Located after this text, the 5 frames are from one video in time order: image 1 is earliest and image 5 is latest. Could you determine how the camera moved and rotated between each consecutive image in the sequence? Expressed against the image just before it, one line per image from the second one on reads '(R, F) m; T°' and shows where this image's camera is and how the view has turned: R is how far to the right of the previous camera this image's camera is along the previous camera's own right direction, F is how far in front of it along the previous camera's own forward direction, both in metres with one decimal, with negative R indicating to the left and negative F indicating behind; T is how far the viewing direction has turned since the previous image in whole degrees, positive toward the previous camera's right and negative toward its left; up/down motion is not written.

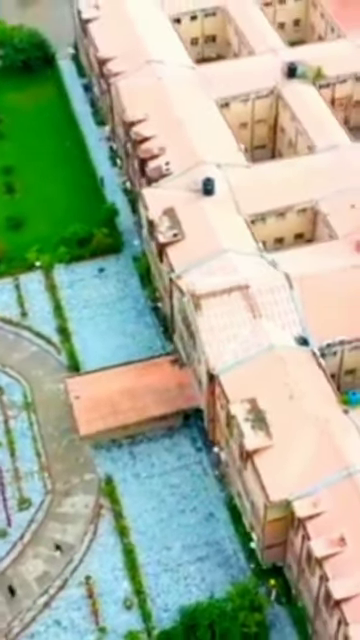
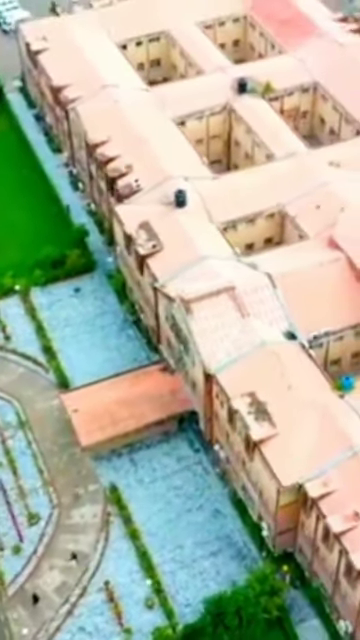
(-4.4, -1.9) m; +5°
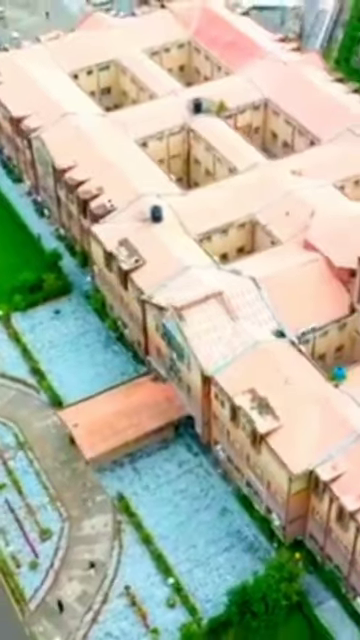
(-4.8, -1.9) m; +5°
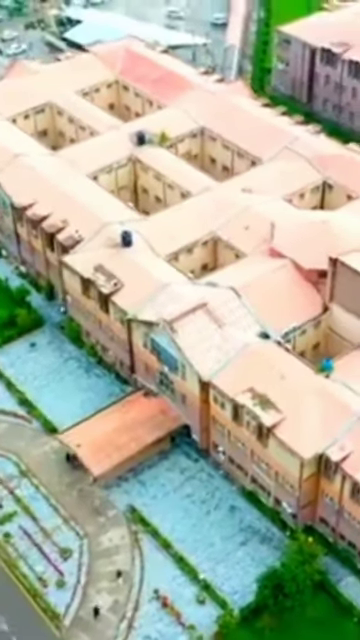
(-7.4, -2.7) m; +7°
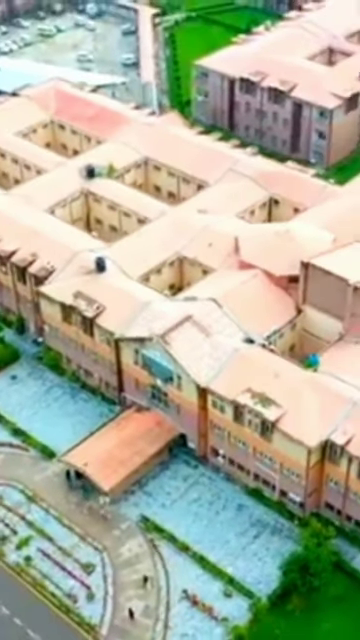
(-8.0, -2.8) m; +7°
